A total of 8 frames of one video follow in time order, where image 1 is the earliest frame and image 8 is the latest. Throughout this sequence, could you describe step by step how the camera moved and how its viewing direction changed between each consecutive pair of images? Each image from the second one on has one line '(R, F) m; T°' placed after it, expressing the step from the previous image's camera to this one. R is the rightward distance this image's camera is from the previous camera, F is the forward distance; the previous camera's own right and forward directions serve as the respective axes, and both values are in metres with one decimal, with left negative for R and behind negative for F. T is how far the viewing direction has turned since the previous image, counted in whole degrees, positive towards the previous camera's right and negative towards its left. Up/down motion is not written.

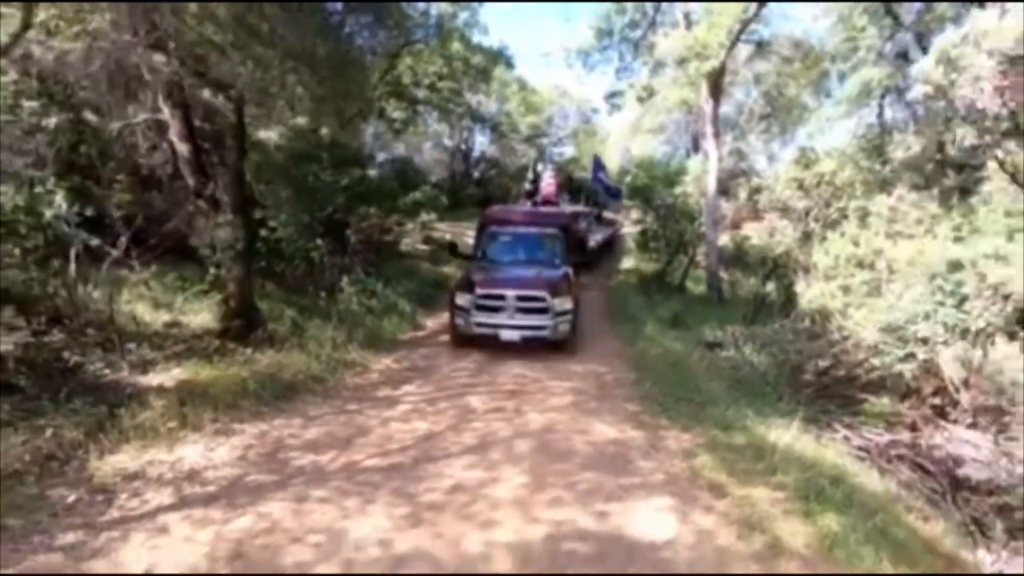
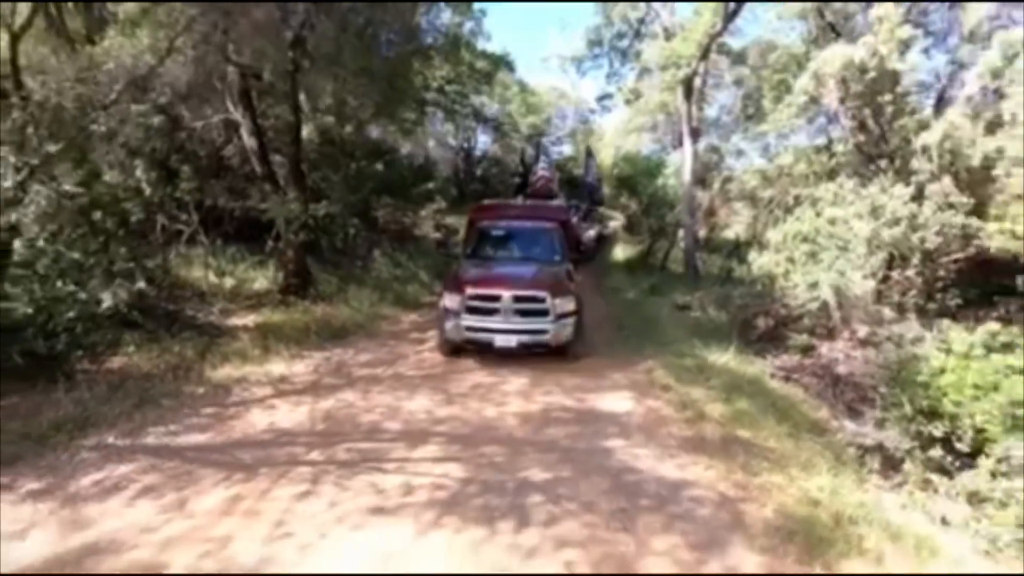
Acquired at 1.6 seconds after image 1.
(-0.1, -2.7) m; 0°
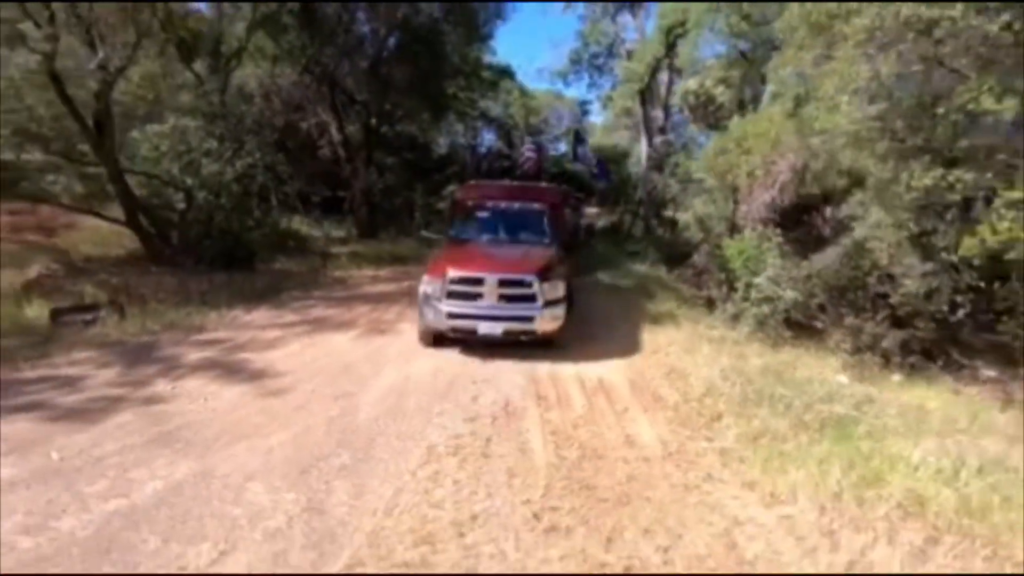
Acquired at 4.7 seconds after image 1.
(+0.1, -6.6) m; 0°
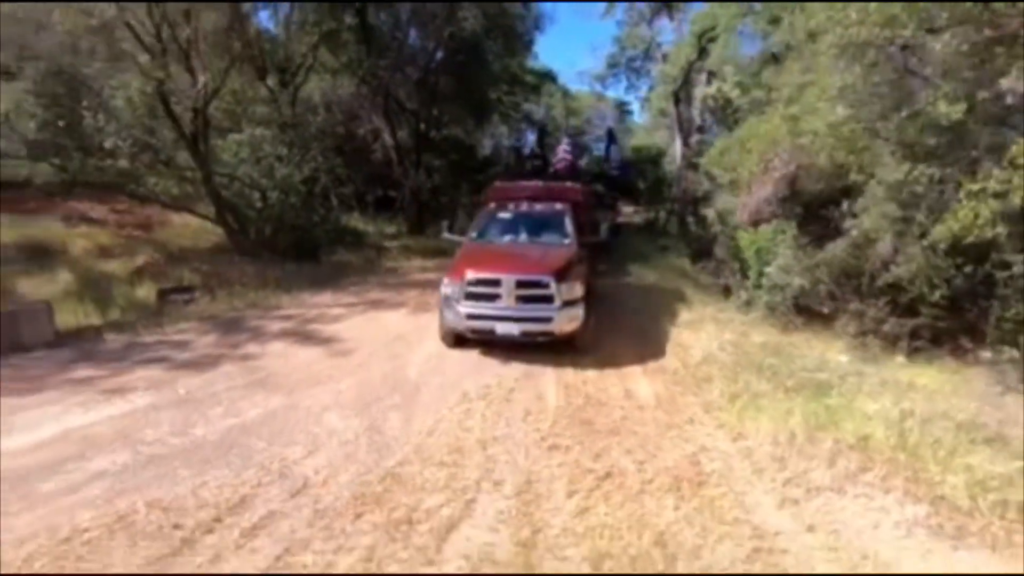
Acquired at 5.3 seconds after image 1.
(+0.4, -1.6) m; -5°
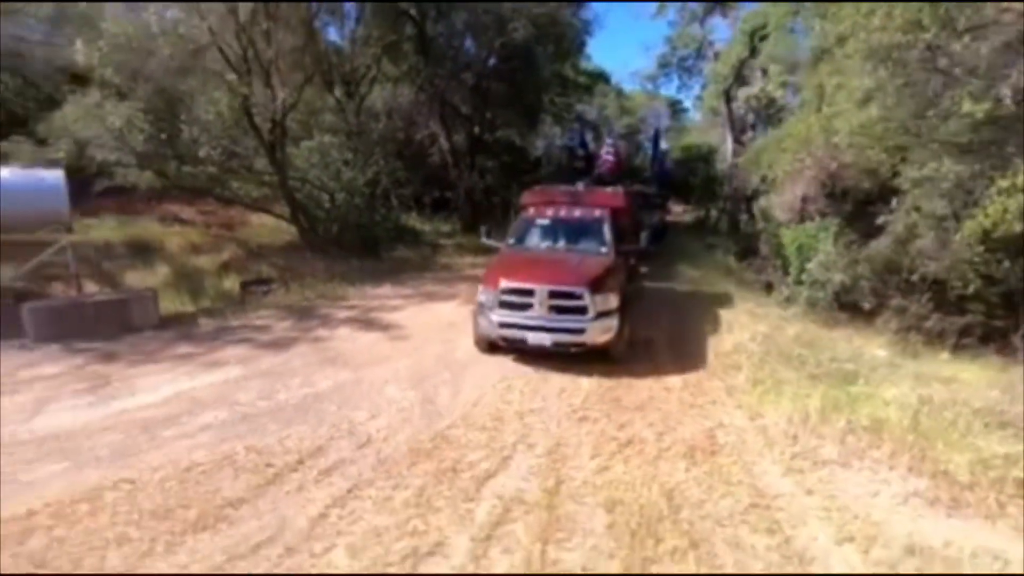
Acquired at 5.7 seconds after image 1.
(+0.3, -0.9) m; -6°
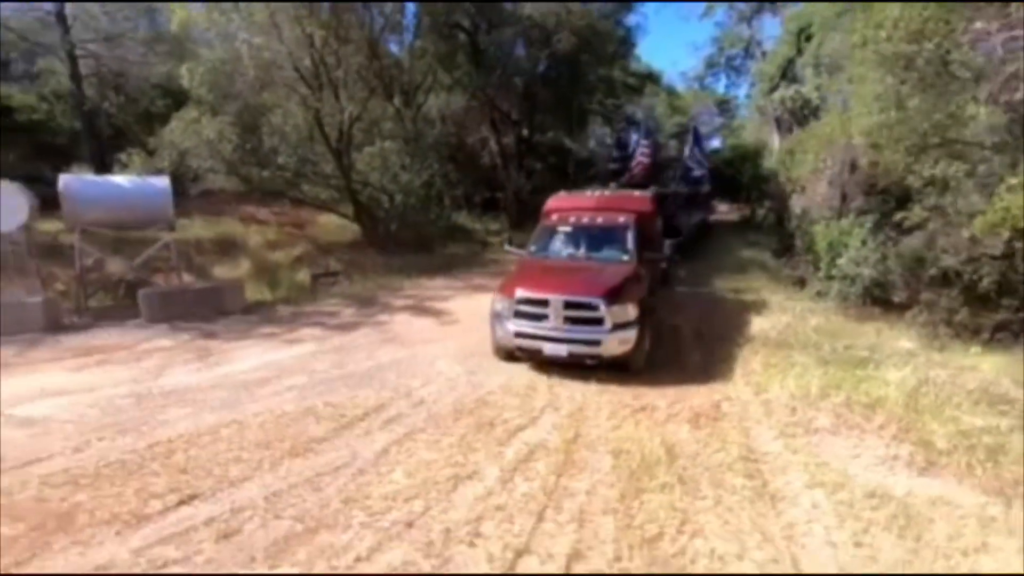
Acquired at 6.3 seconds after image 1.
(+0.3, -1.3) m; -5°
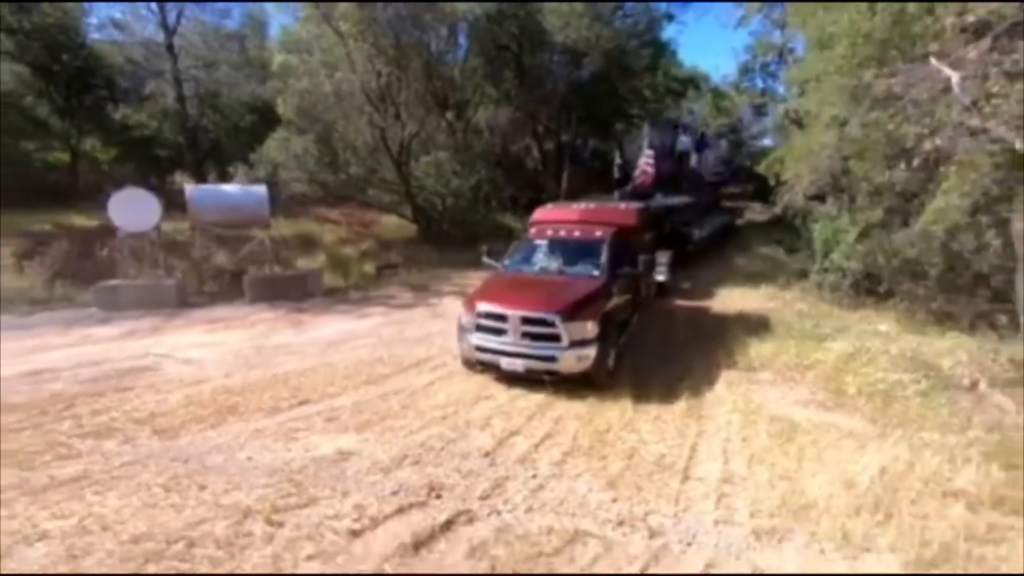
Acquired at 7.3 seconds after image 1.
(+0.8, -2.7) m; -6°
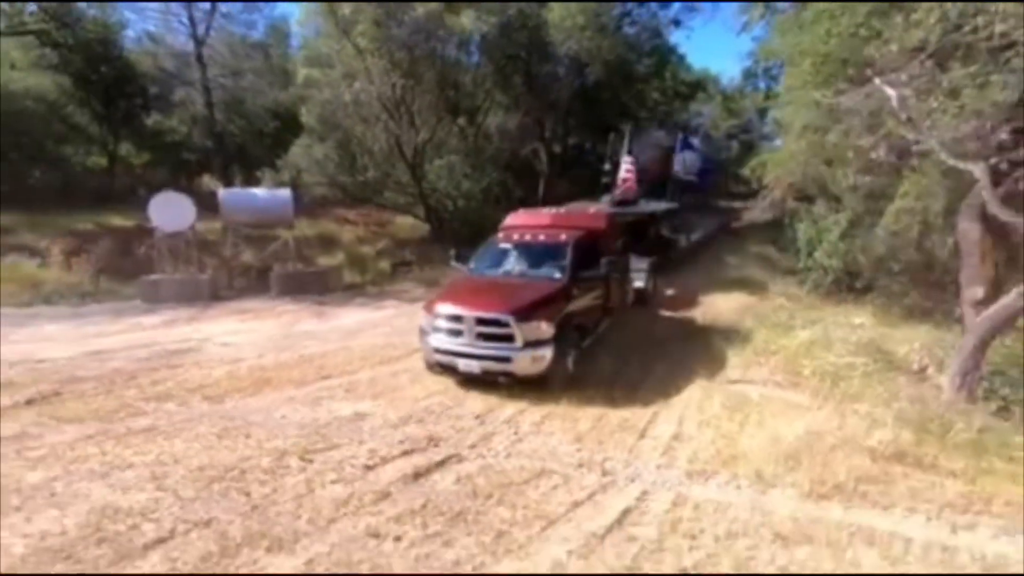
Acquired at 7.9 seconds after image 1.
(+0.4, -1.4) m; -2°
